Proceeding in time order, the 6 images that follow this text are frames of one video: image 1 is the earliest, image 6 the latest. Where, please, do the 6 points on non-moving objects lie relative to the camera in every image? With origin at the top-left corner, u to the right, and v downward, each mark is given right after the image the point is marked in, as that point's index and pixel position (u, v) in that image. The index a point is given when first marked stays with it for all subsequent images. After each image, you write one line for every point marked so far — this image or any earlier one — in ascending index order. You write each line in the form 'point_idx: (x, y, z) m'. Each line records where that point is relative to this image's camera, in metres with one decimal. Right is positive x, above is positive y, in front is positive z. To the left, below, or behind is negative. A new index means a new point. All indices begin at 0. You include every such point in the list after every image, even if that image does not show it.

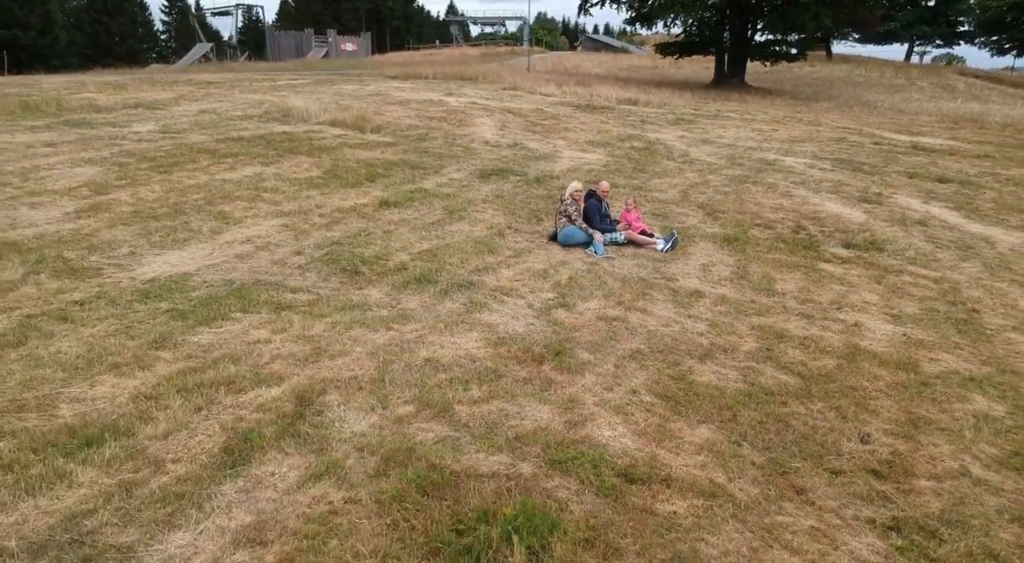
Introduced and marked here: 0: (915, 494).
0: (+1.8, -0.9, +3.0) m
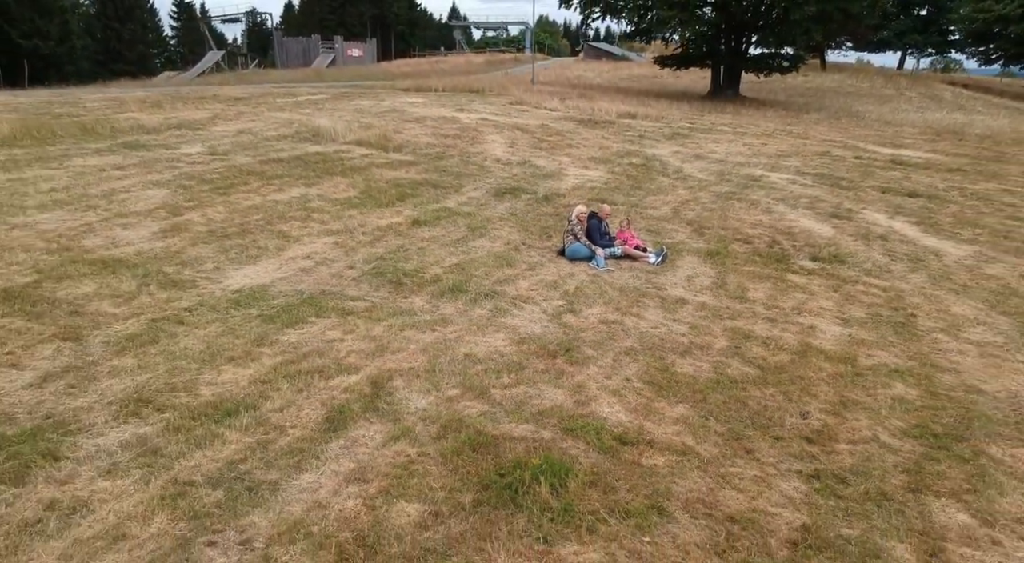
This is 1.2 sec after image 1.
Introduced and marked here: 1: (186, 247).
0: (+1.9, -1.0, +4.1) m
1: (-3.0, +0.3, +6.4) m
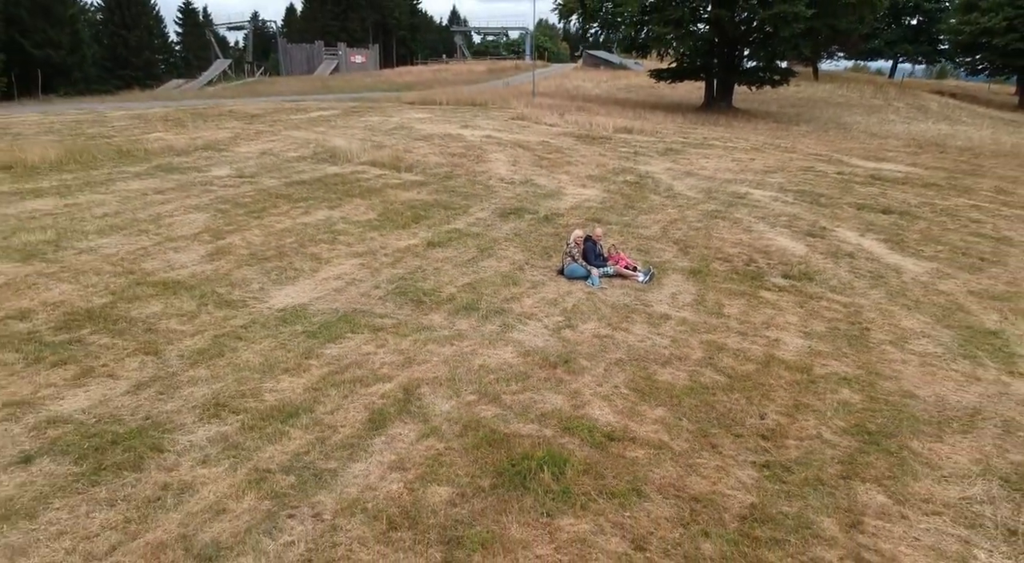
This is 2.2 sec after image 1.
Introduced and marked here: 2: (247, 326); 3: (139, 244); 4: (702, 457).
0: (+2.0, -1.2, +5.0) m
1: (-3.0, +0.1, +7.3) m
2: (-2.4, -0.4, +6.2) m
3: (-4.2, +0.4, +7.8) m
4: (+1.3, -1.2, +4.8) m
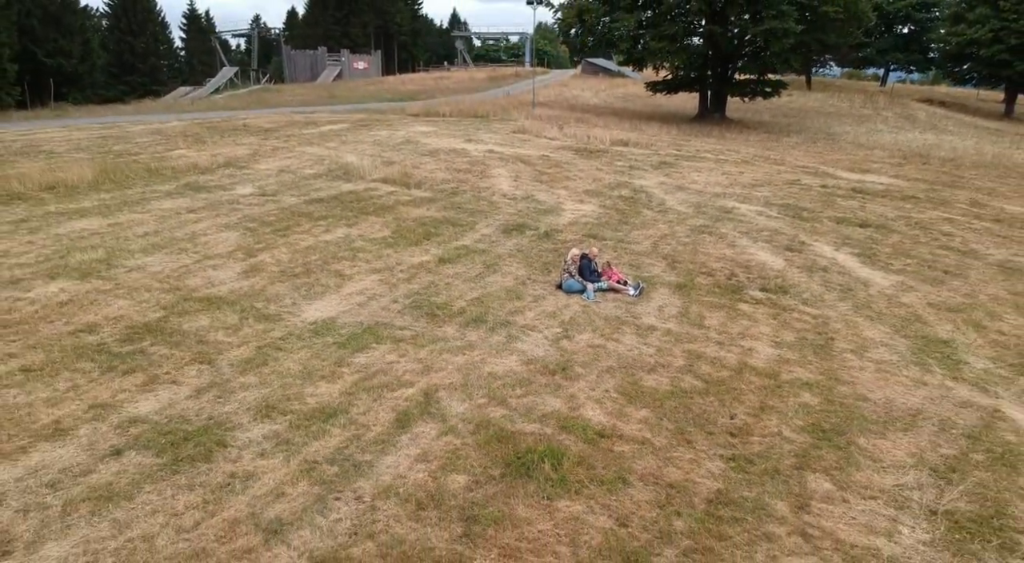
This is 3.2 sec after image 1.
0: (+2.0, -1.4, +5.9) m
1: (-2.9, 0.0, +8.2) m
2: (-2.3, -0.6, +7.0) m
3: (-4.2, +0.3, +8.6) m
4: (+1.4, -1.4, +5.7) m
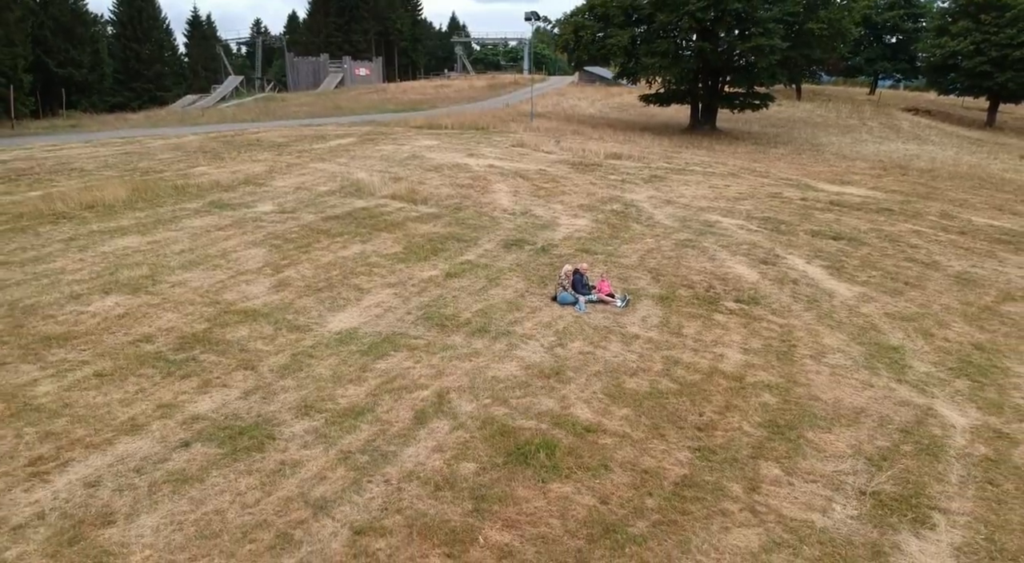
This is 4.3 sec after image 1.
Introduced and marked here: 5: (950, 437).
0: (+2.0, -1.6, +7.0) m
1: (-2.9, -0.2, +9.2) m
2: (-2.3, -0.8, +8.1) m
3: (-4.2, +0.1, +9.7) m
4: (+1.4, -1.6, +6.8) m
5: (+4.6, -1.6, +7.2) m
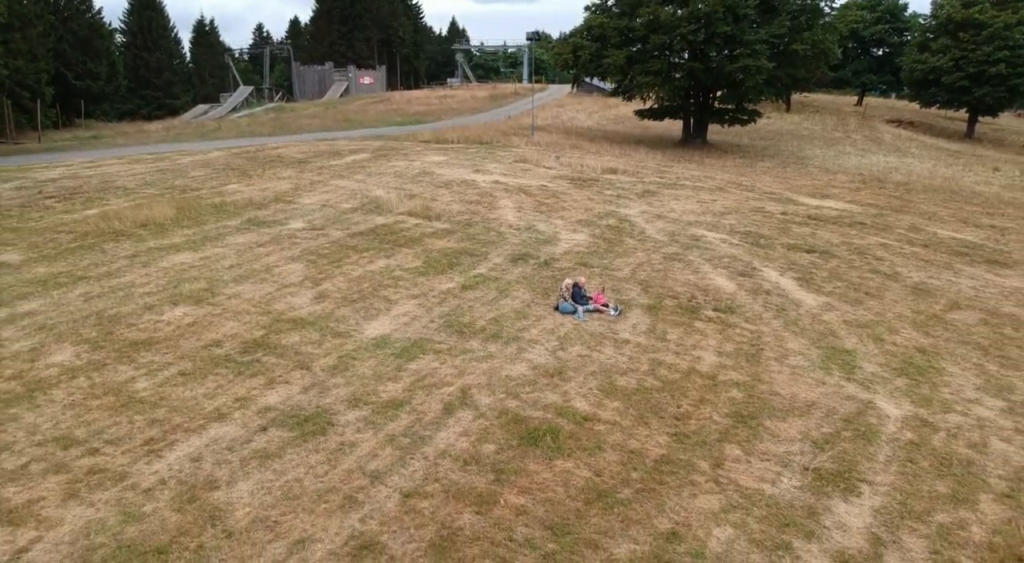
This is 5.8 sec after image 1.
0: (+2.2, -1.8, +8.5) m
1: (-2.8, -0.4, +10.8) m
2: (-2.2, -1.0, +9.6) m
3: (-4.0, -0.1, +11.2) m
4: (+1.5, -1.8, +8.3) m
5: (+4.7, -1.8, +8.7) m
